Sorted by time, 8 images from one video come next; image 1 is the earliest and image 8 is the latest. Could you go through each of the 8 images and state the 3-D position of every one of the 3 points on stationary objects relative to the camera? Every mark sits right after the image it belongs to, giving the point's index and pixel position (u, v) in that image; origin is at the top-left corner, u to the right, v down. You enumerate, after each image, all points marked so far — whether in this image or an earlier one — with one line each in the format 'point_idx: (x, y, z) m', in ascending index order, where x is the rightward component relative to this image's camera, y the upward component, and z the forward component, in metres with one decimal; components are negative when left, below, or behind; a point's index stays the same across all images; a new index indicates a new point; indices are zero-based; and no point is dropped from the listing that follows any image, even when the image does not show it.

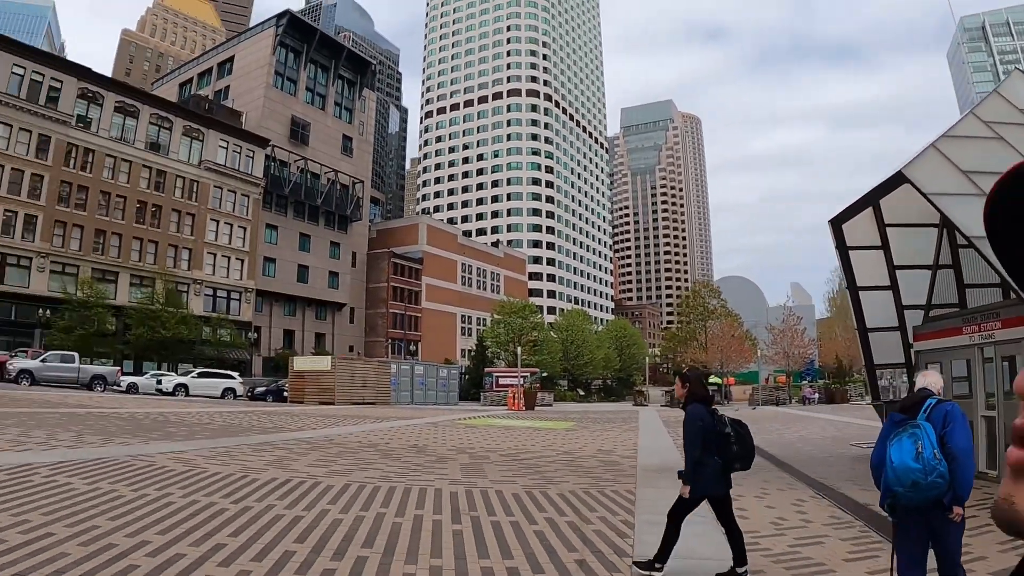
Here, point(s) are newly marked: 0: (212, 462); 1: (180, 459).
0: (-7.4, -4.3, +13.9) m
1: (-8.3, -4.3, +14.1) m
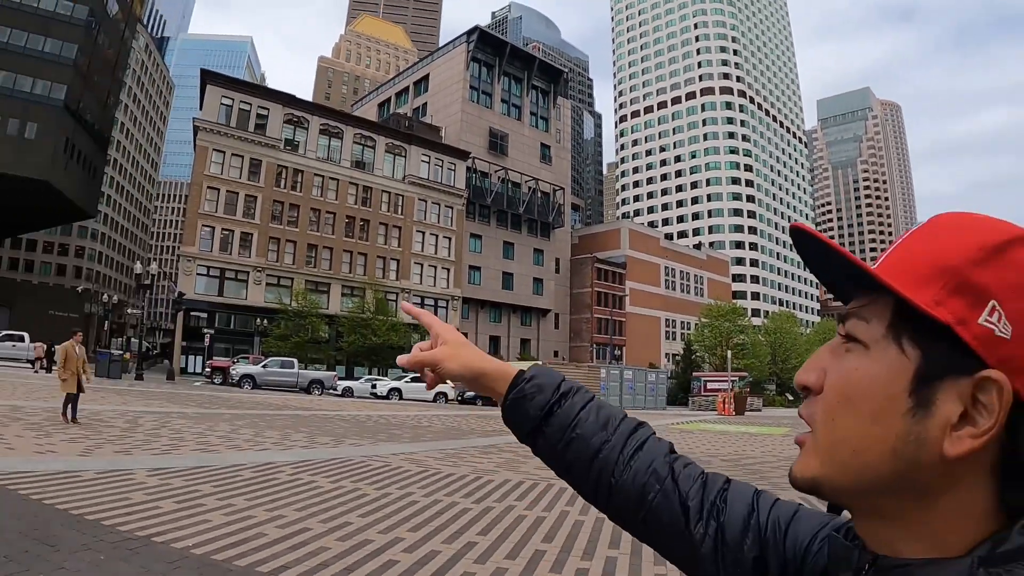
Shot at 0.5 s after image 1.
0: (-1.8, -4.5, +14.5) m
1: (-2.6, -4.5, +14.8) m
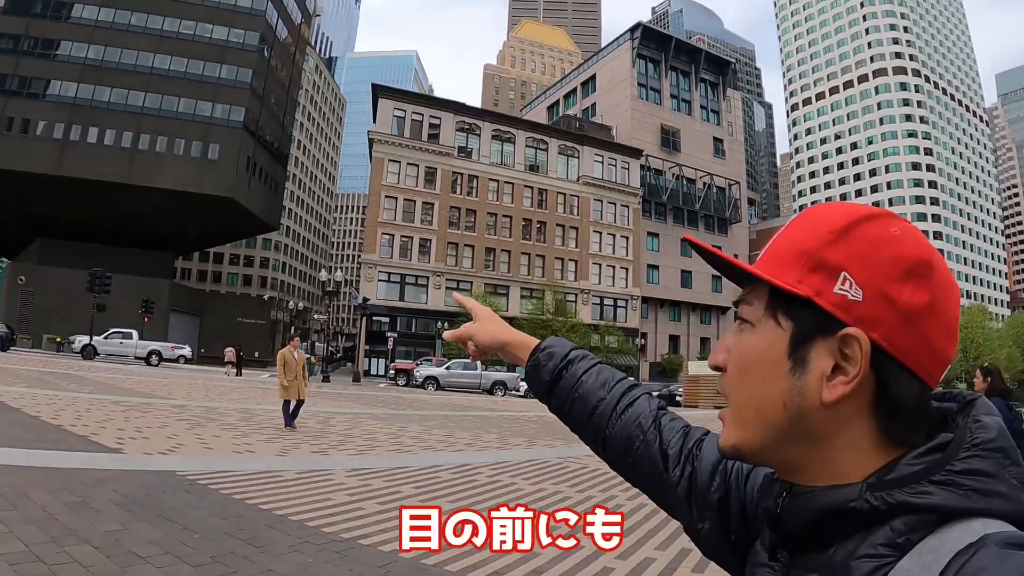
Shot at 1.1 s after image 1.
0: (+2.8, -4.4, +13.4) m
1: (+2.0, -4.5, +14.0) m
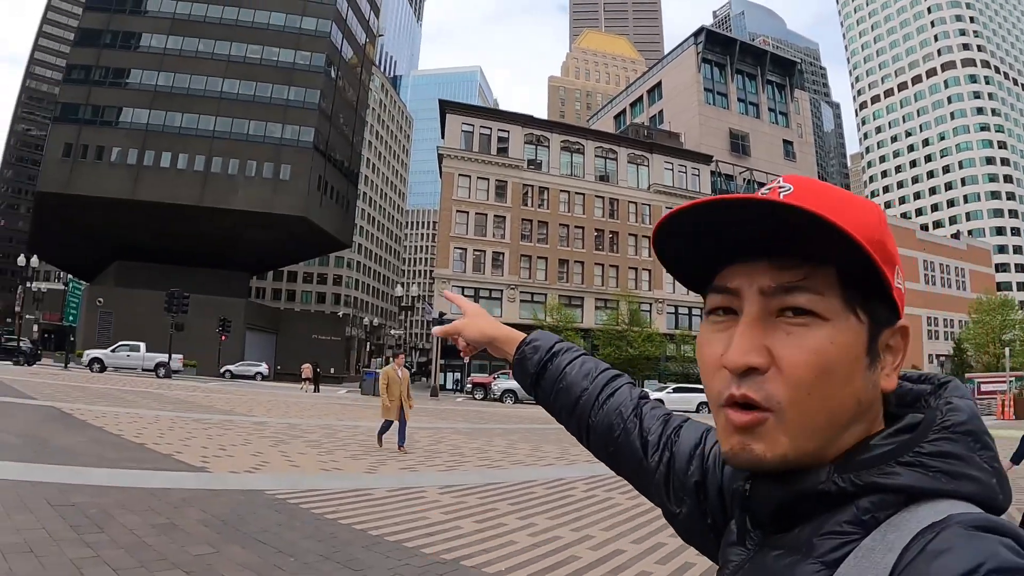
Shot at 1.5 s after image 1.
0: (+4.6, -4.6, +12.5) m
1: (+3.9, -4.7, +13.2) m
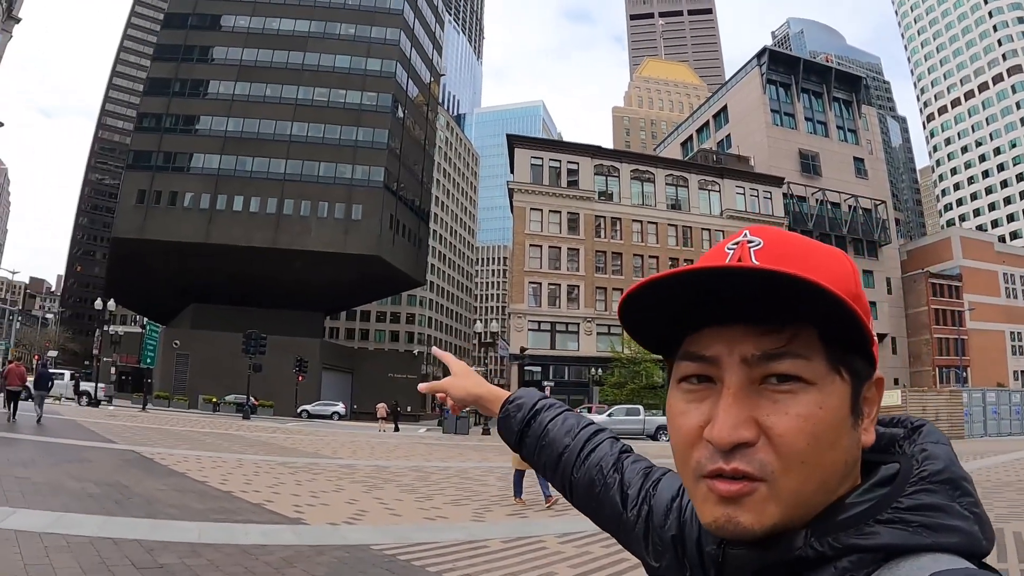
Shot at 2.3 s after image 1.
0: (+6.2, -5.1, +11.3) m
1: (+5.6, -5.3, +12.0) m
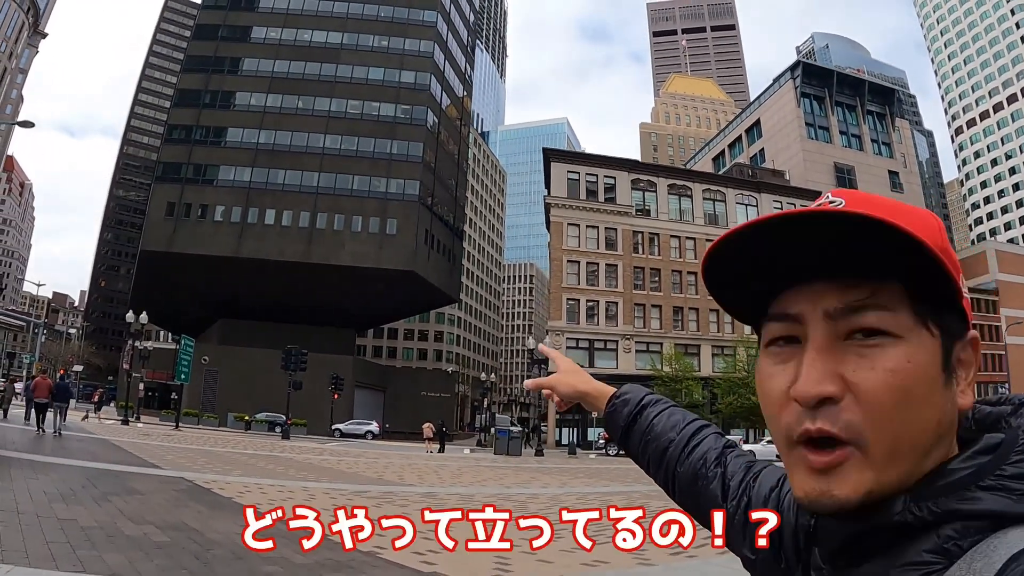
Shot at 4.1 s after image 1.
0: (+6.9, -5.4, +10.5) m
1: (+6.3, -5.6, +11.2) m
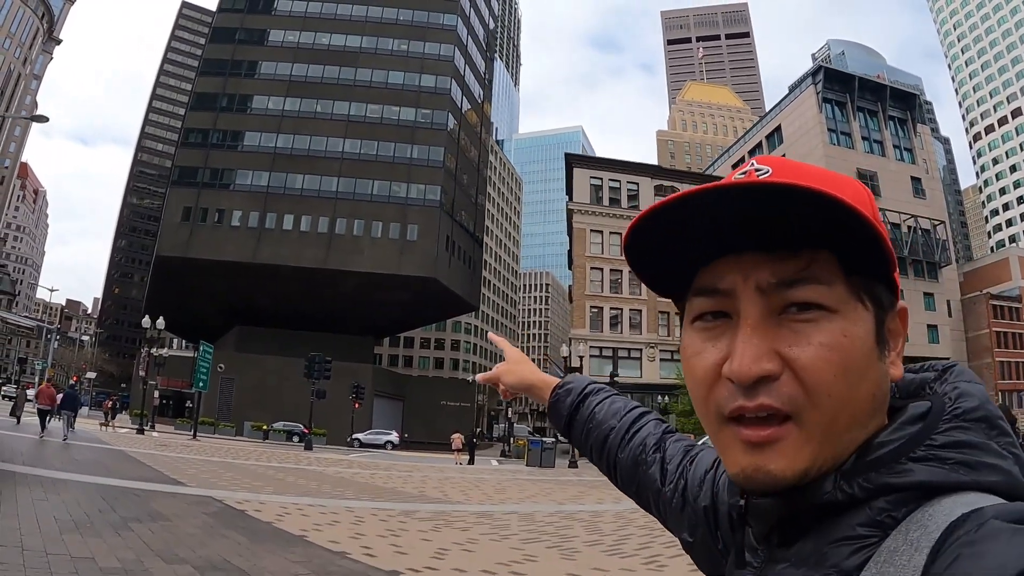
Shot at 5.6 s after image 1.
0: (+7.3, -5.5, +10.0) m
1: (+6.7, -5.7, +10.7) m
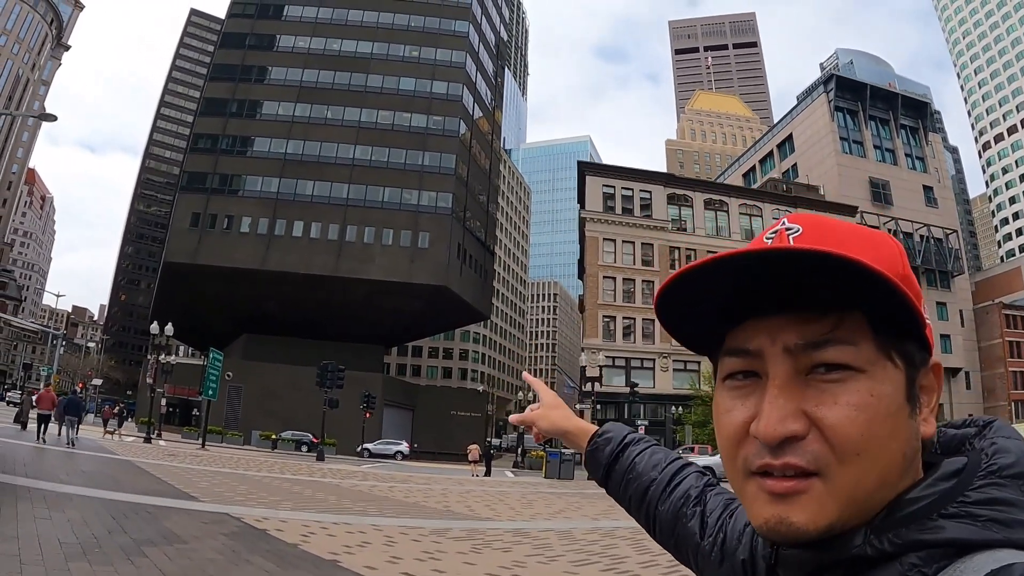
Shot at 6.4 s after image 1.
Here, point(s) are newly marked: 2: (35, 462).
0: (+7.5, -5.7, +9.7) m
1: (+6.9, -5.9, +10.4) m
2: (-14.9, -5.4, +17.6) m
